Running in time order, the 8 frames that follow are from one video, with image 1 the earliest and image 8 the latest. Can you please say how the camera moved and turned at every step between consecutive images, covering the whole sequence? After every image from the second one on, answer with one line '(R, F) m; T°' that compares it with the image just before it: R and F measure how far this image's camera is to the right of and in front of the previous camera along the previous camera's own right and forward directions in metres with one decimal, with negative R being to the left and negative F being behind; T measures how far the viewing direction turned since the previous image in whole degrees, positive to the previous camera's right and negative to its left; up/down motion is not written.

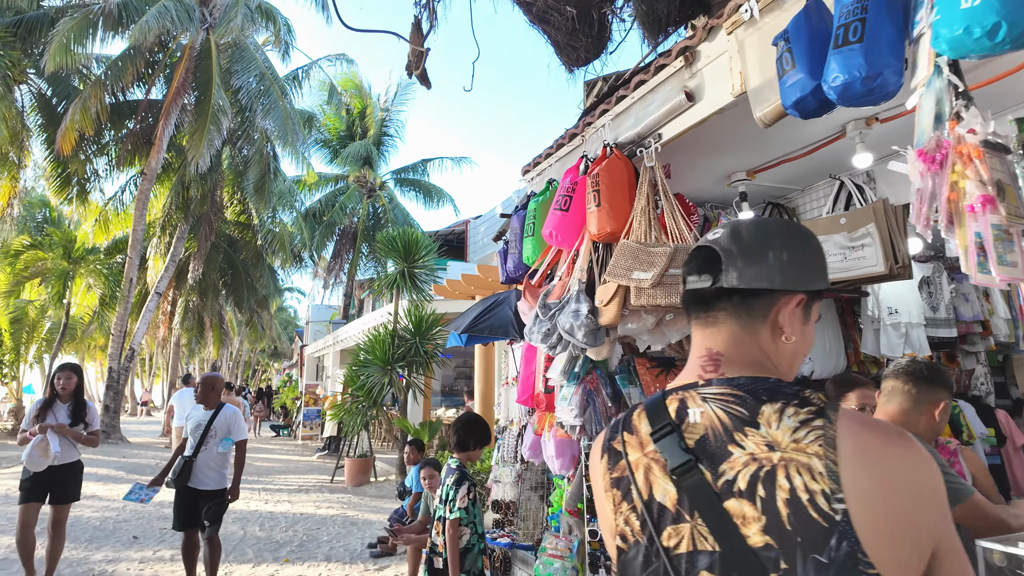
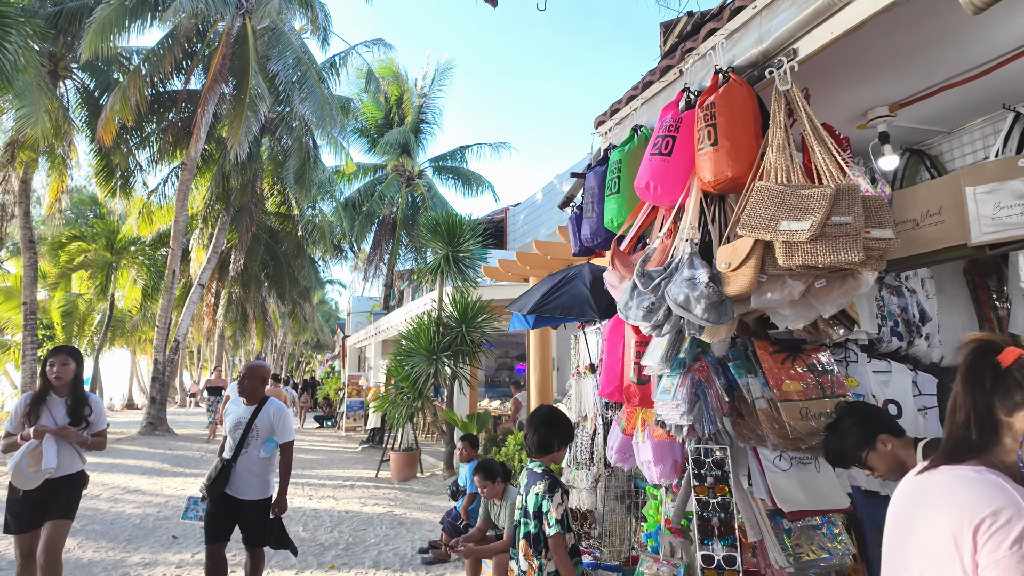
(-0.2, +0.6) m; -4°
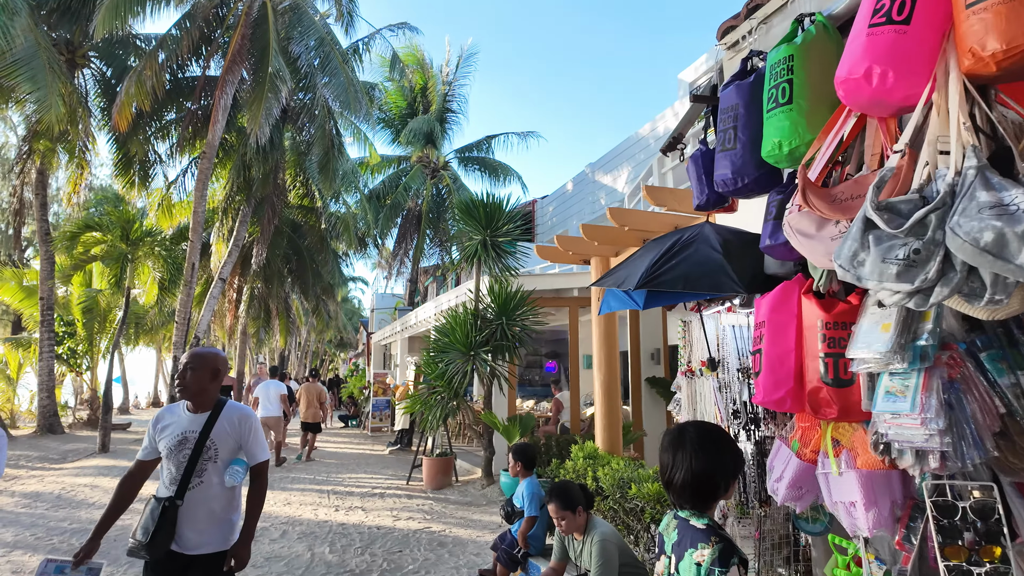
(-0.3, +0.9) m; -2°
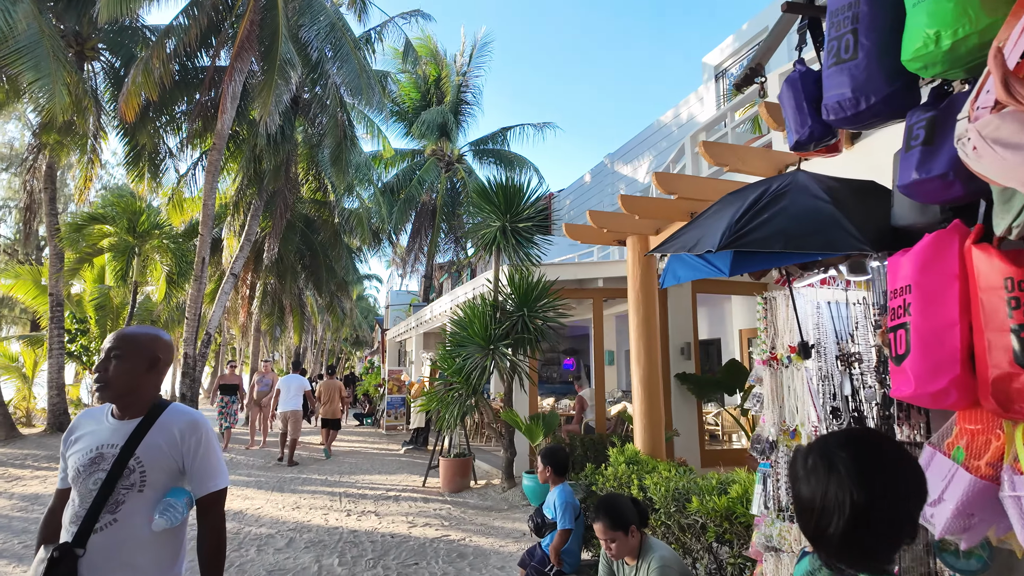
(-0.1, +0.5) m; -1°
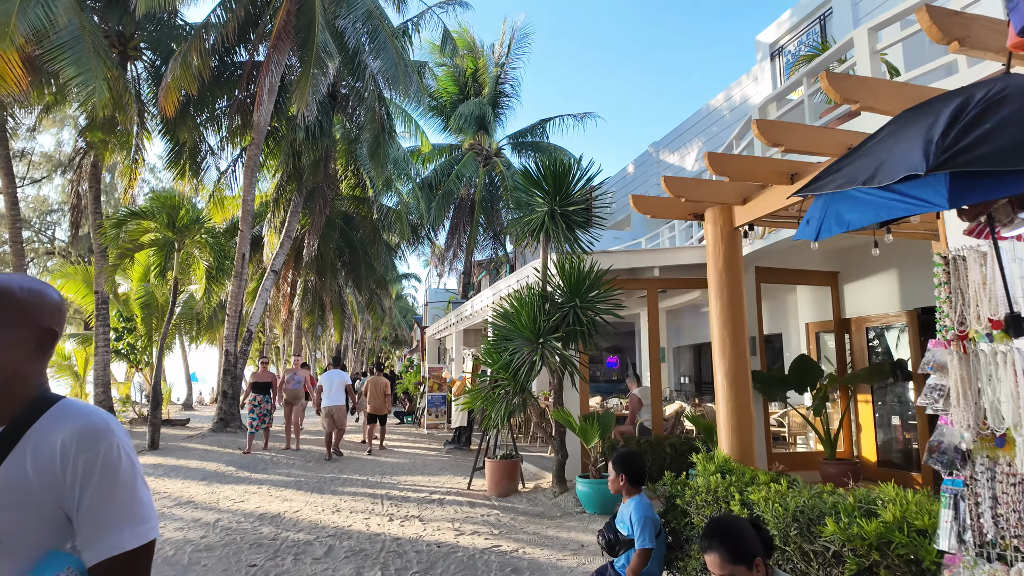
(-0.2, +0.5) m; -4°
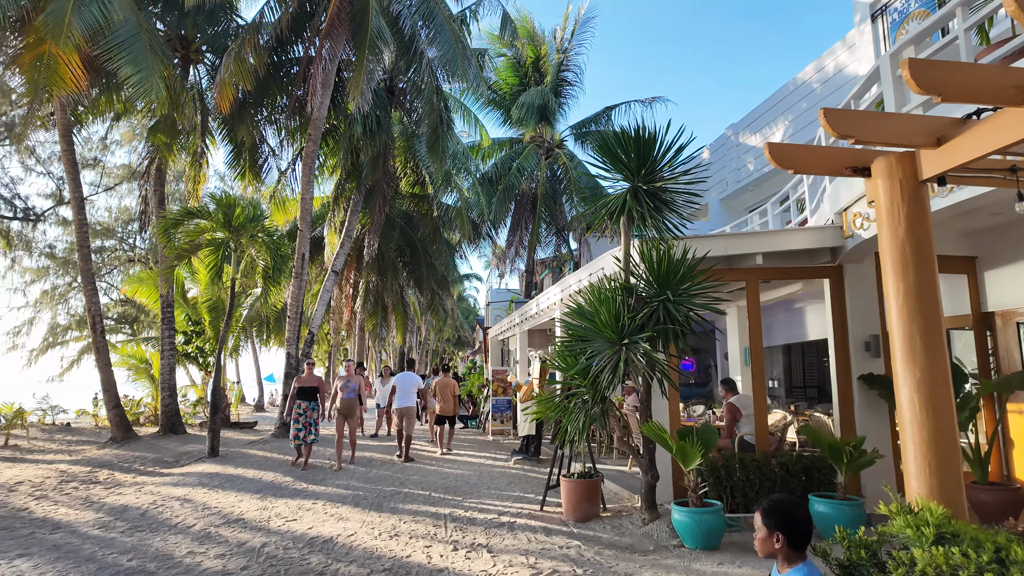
(-0.2, +0.9) m; -6°
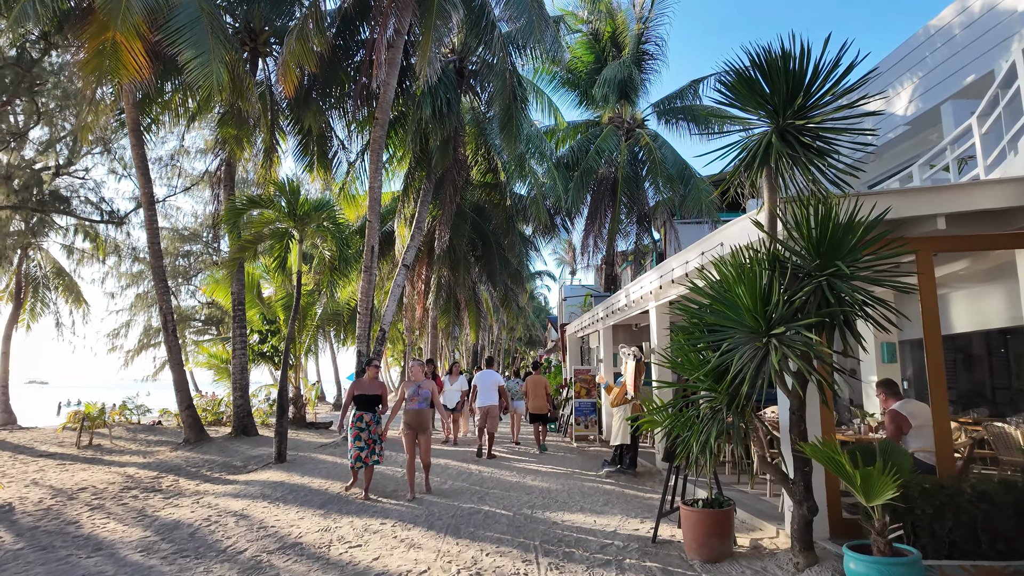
(-0.3, +1.2) m; -7°
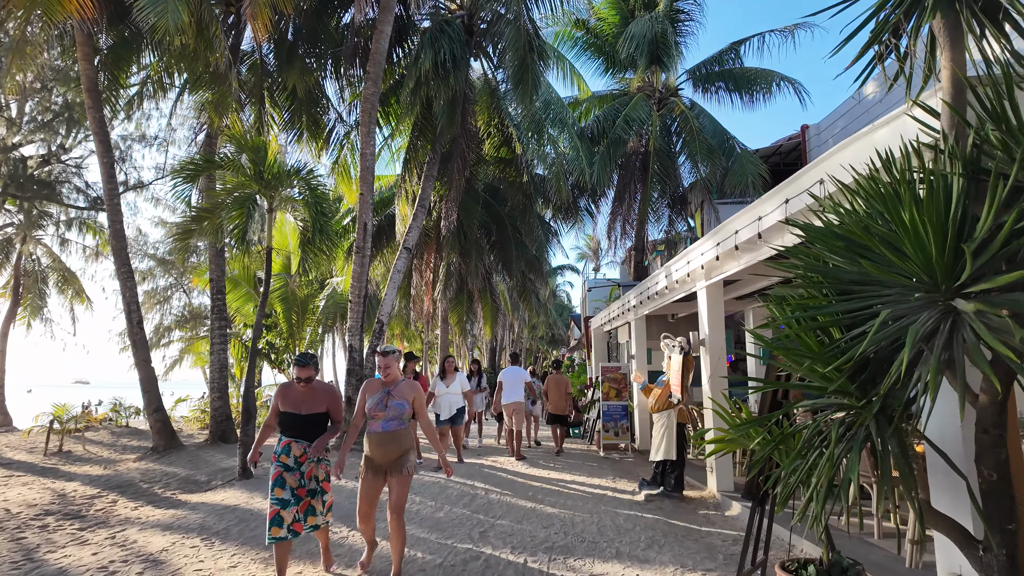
(+0.1, +1.9) m; -2°
